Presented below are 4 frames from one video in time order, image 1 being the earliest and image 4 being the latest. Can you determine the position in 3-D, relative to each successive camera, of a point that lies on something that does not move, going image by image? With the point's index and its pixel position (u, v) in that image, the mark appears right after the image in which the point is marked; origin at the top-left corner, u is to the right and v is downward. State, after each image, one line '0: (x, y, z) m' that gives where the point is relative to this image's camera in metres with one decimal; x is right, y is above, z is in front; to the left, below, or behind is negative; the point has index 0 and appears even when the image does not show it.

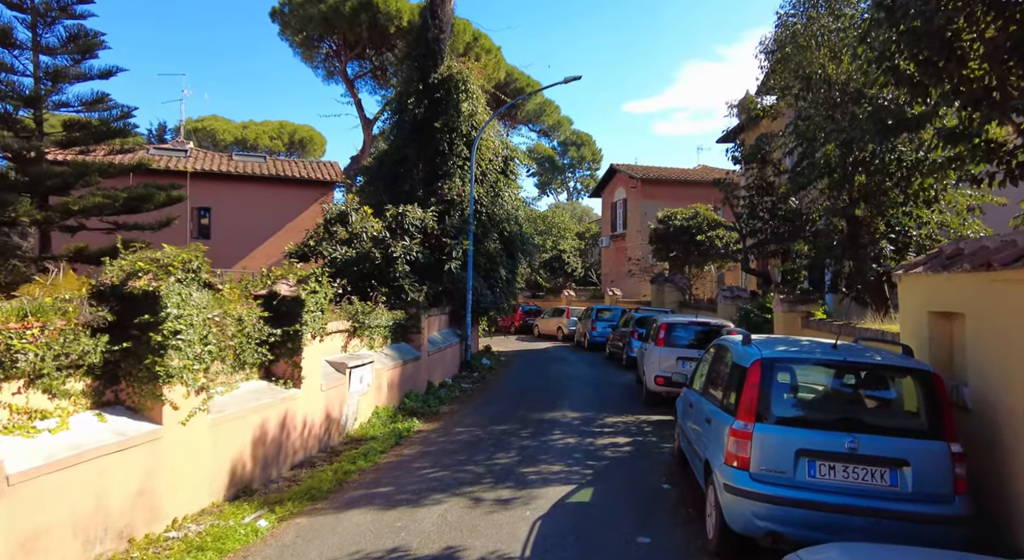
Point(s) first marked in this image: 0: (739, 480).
0: (+1.6, -1.4, +4.4) m
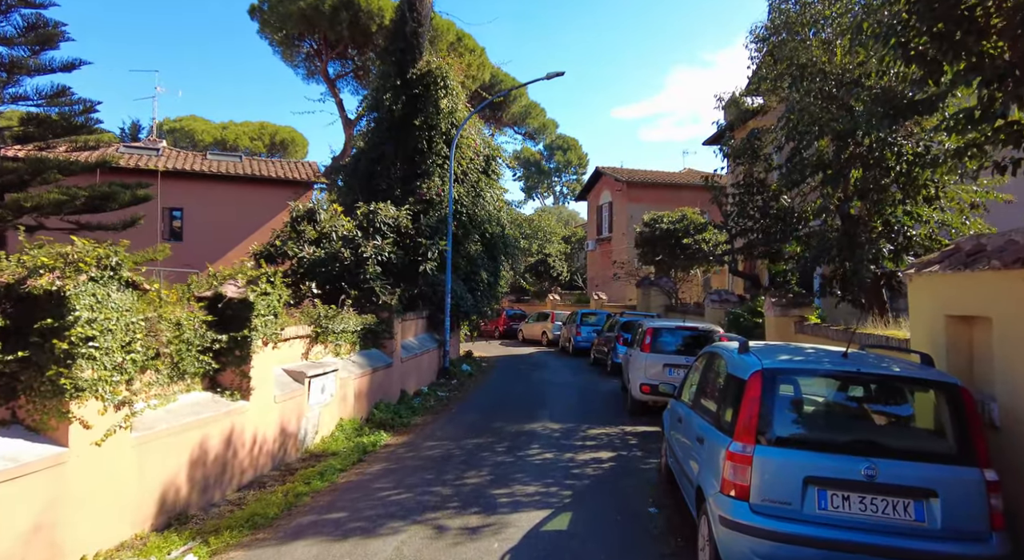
0: (+1.3, -1.4, +3.7) m
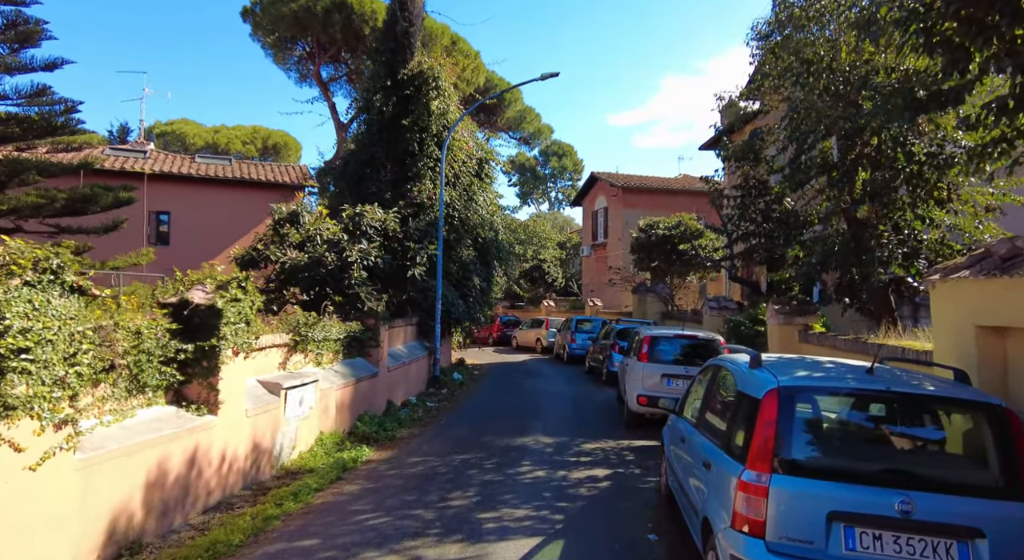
0: (+1.2, -1.4, +3.3) m
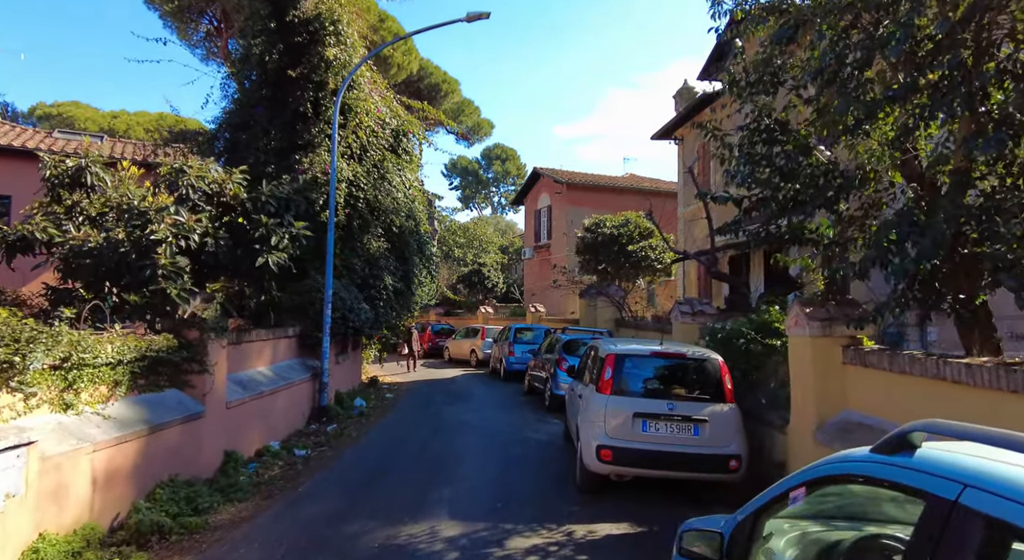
0: (+0.7, -1.2, -0.2) m
